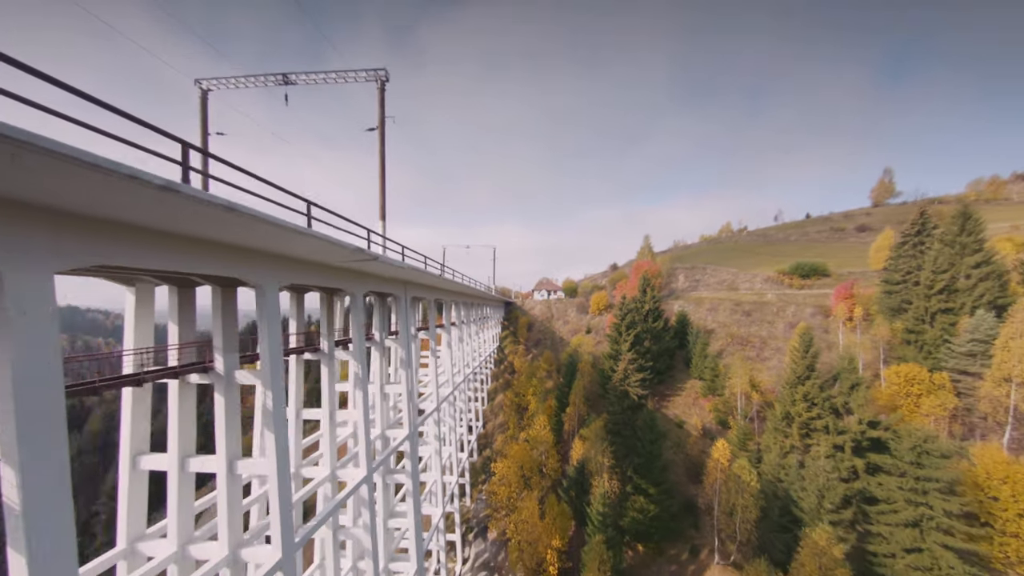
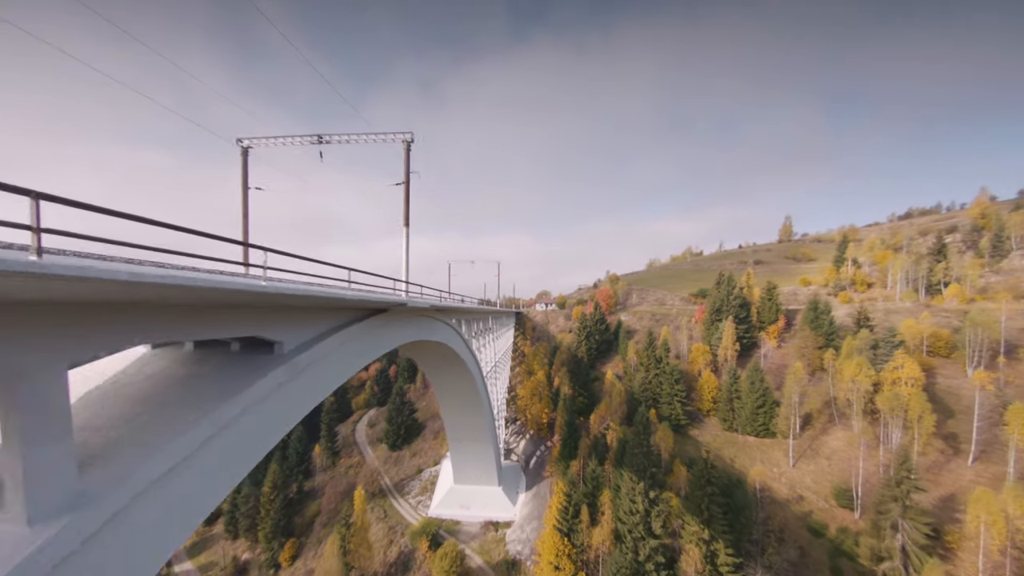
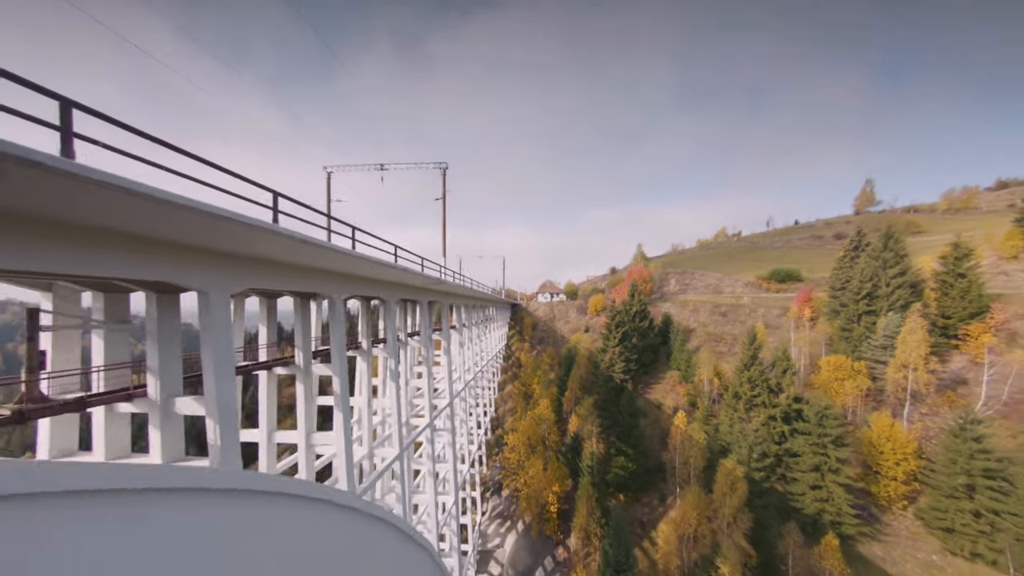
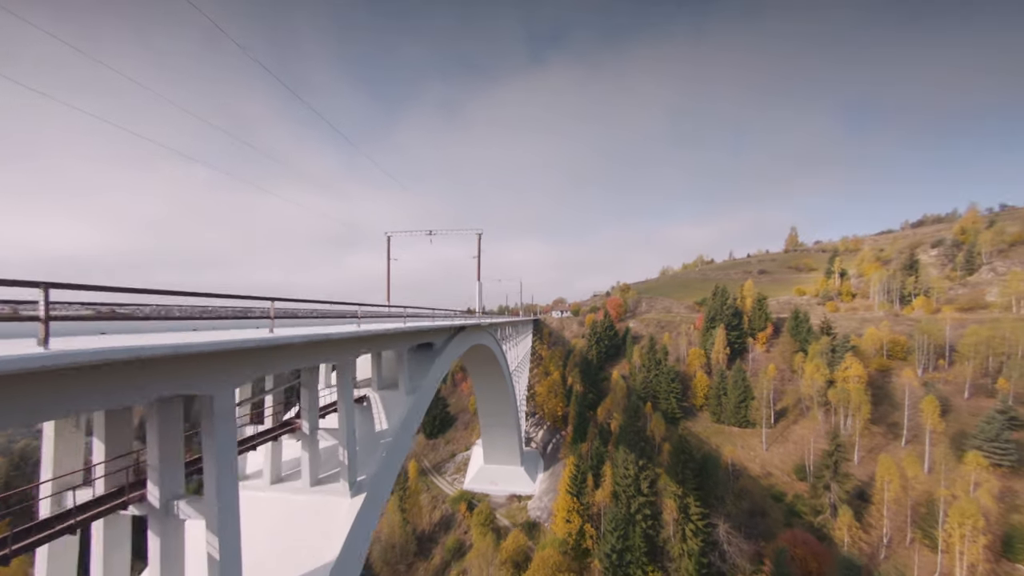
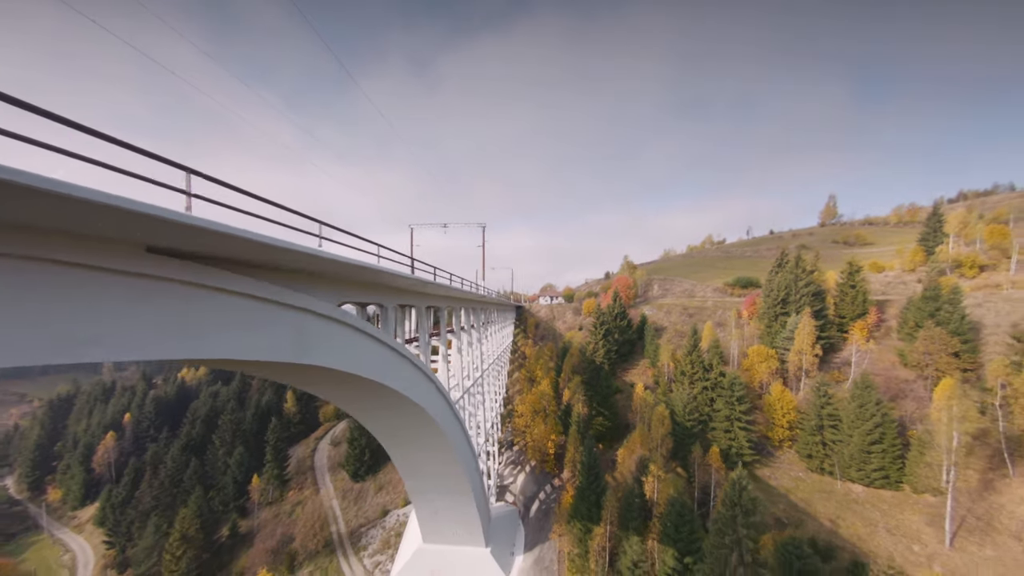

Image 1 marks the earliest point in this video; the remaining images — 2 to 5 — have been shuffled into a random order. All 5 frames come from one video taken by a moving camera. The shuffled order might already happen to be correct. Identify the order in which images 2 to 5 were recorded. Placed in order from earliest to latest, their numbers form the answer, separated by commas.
3, 5, 2, 4
